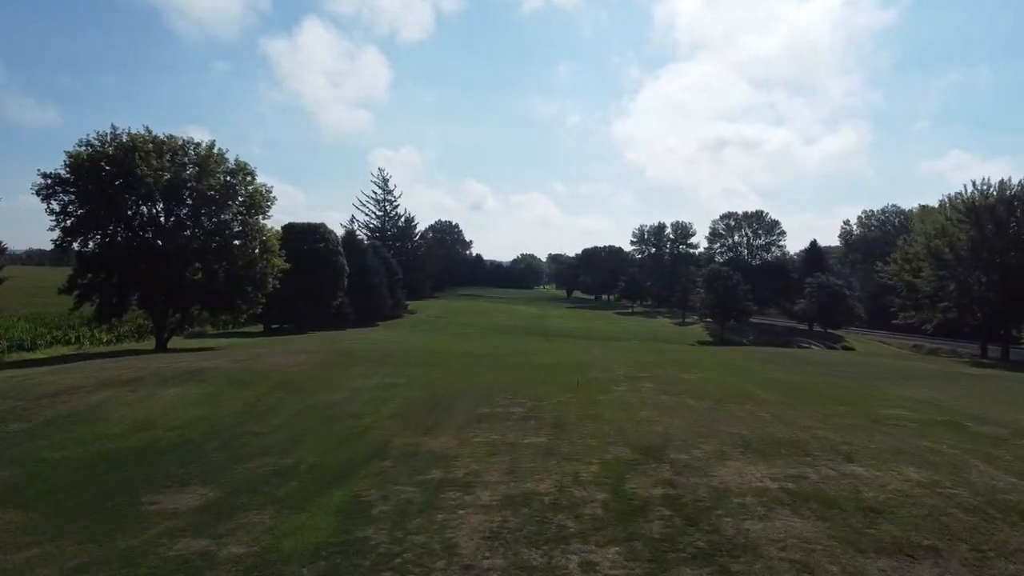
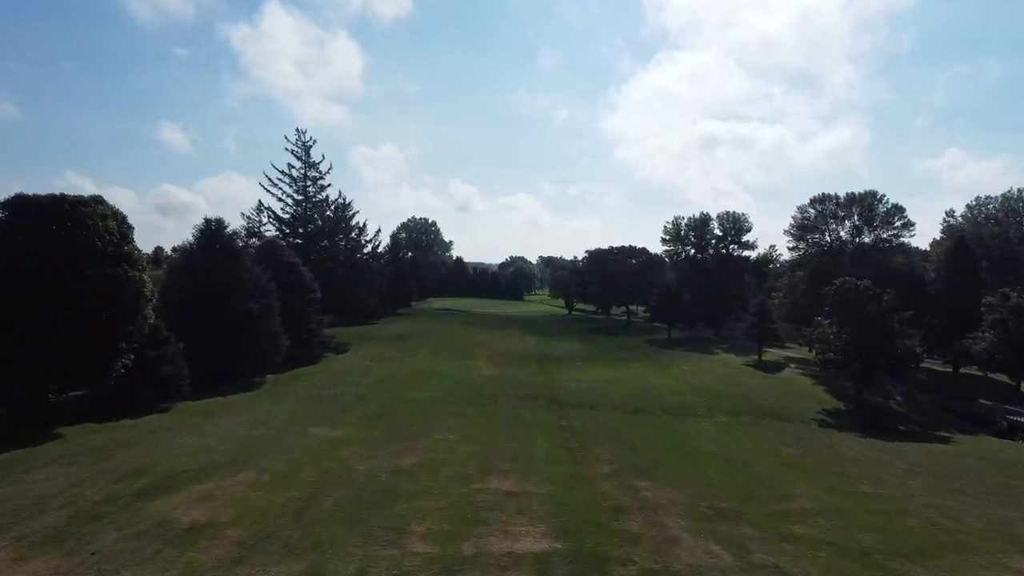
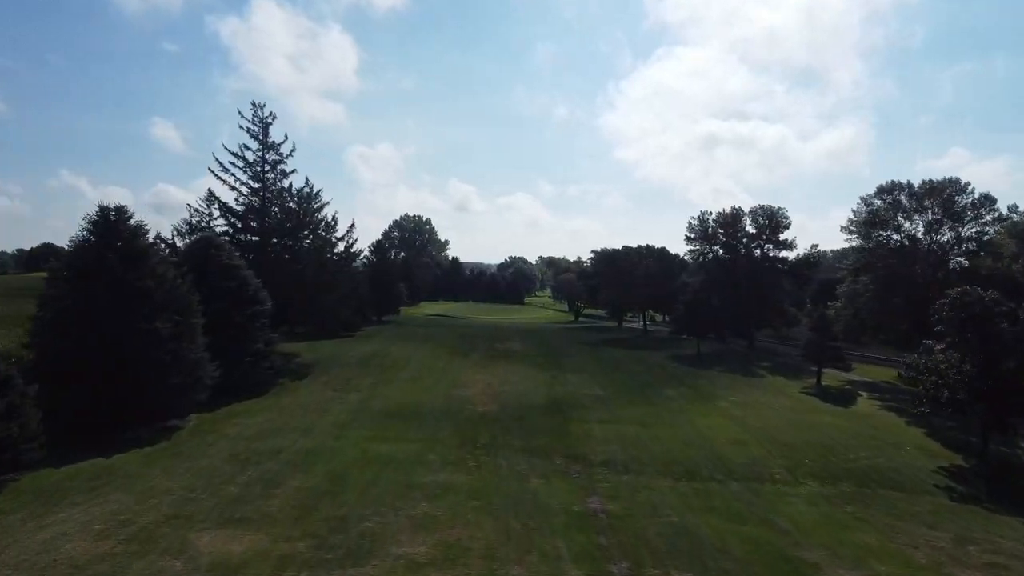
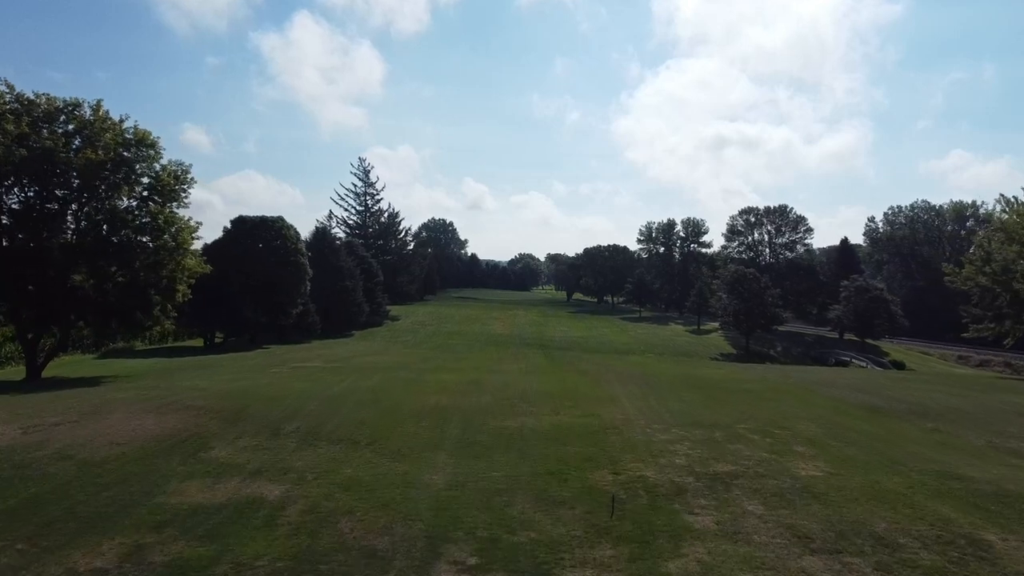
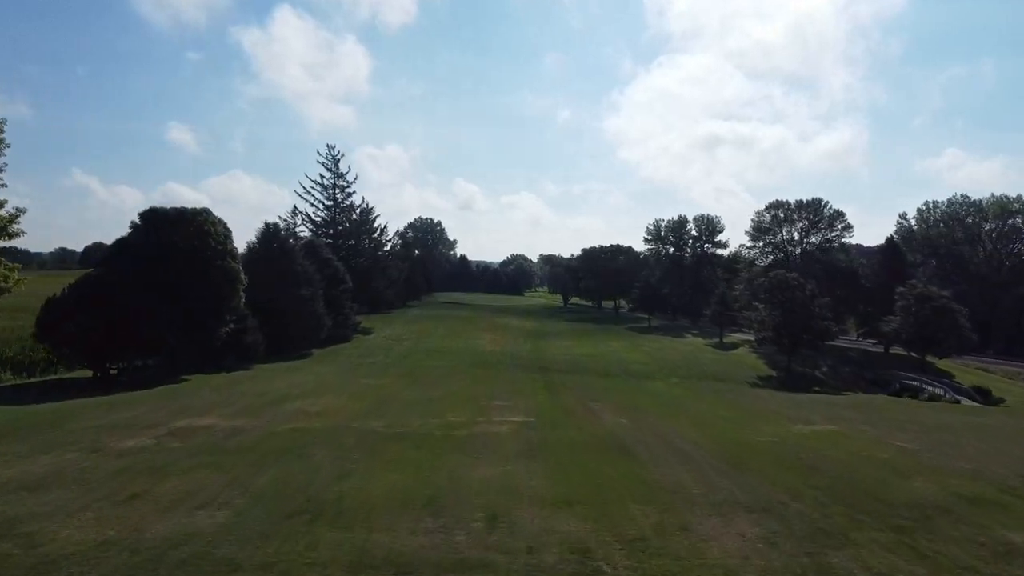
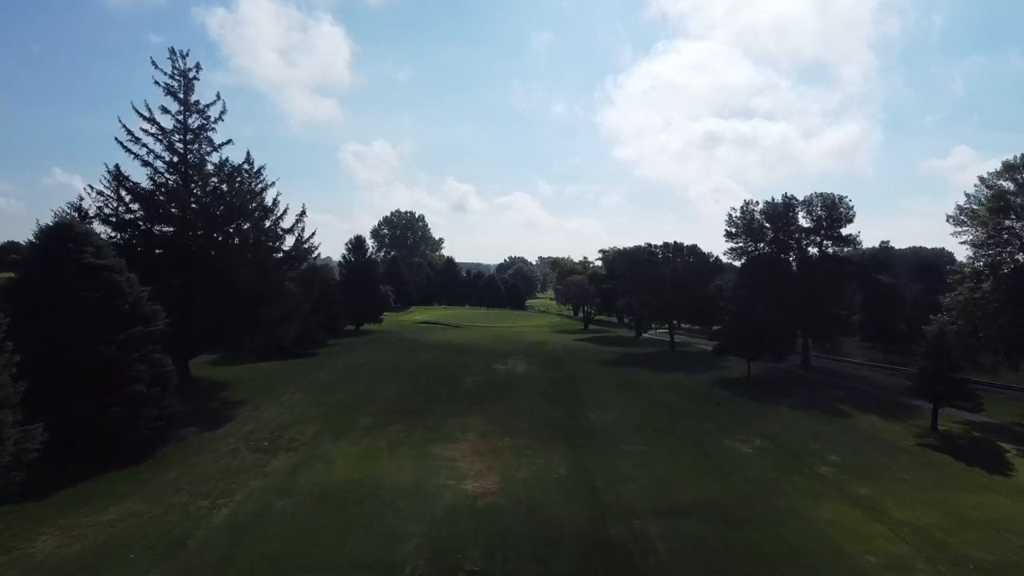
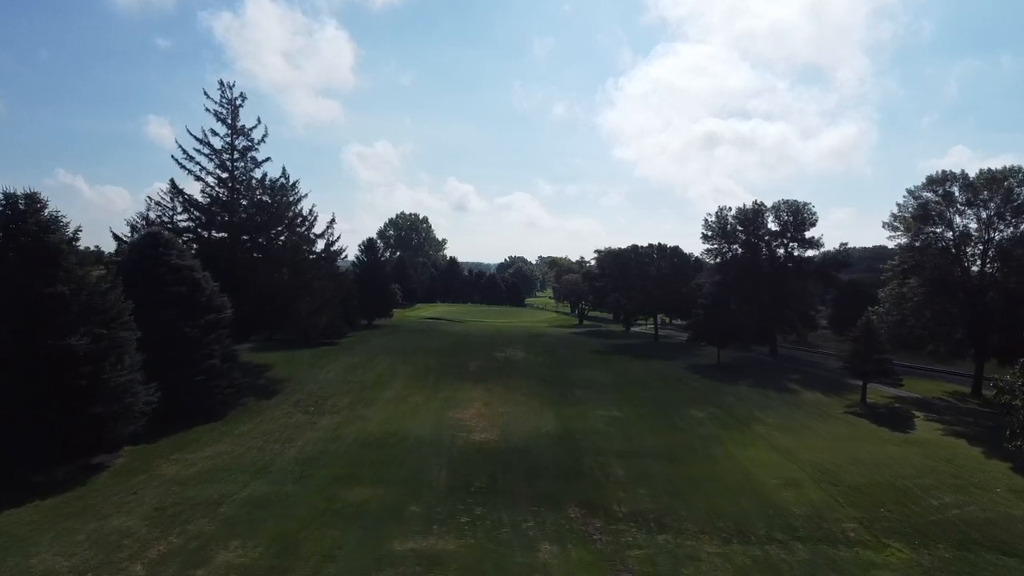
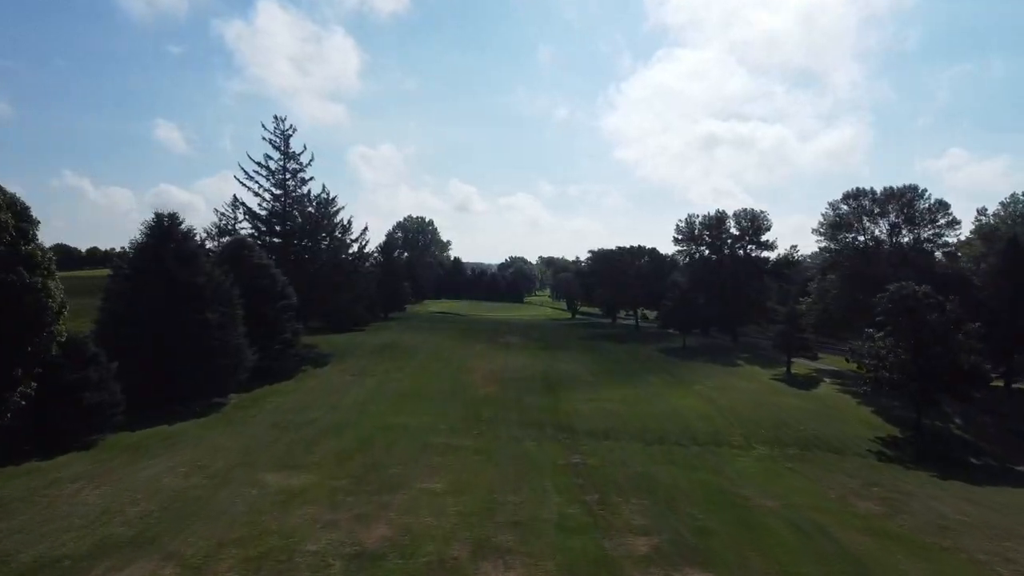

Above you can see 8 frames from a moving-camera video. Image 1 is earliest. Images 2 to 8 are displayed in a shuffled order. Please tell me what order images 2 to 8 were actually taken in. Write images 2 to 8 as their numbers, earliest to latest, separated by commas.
4, 5, 2, 8, 3, 7, 6
